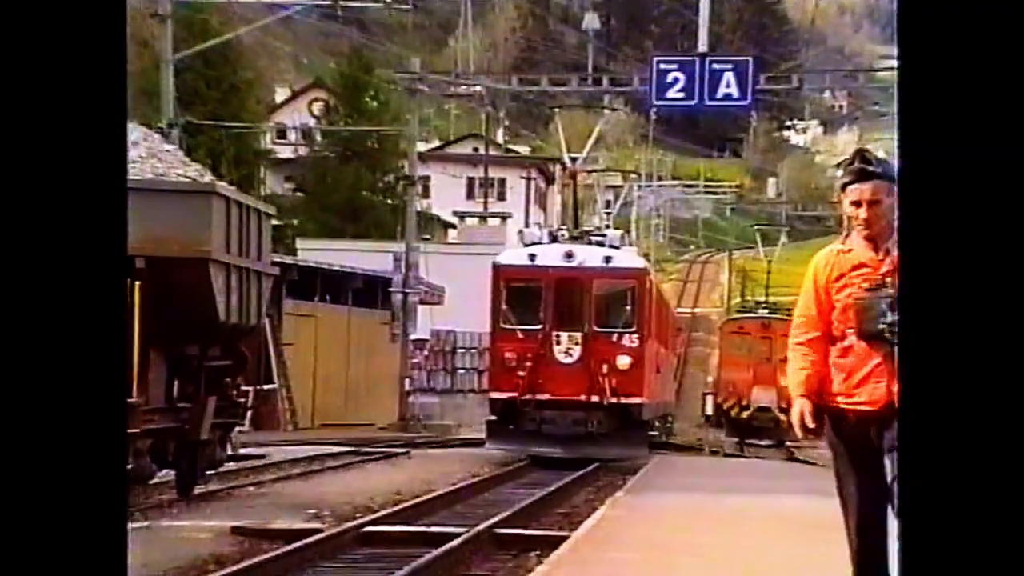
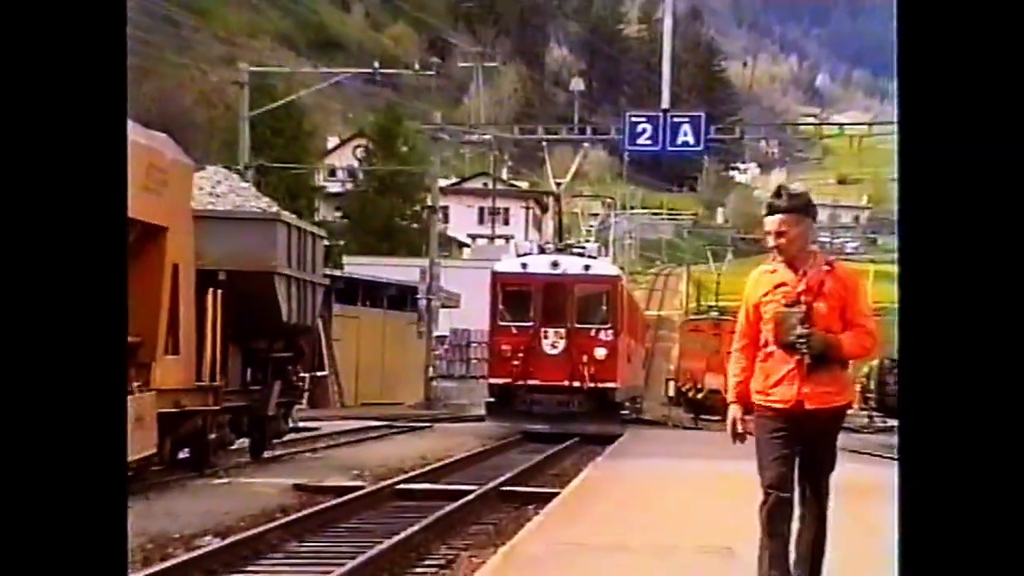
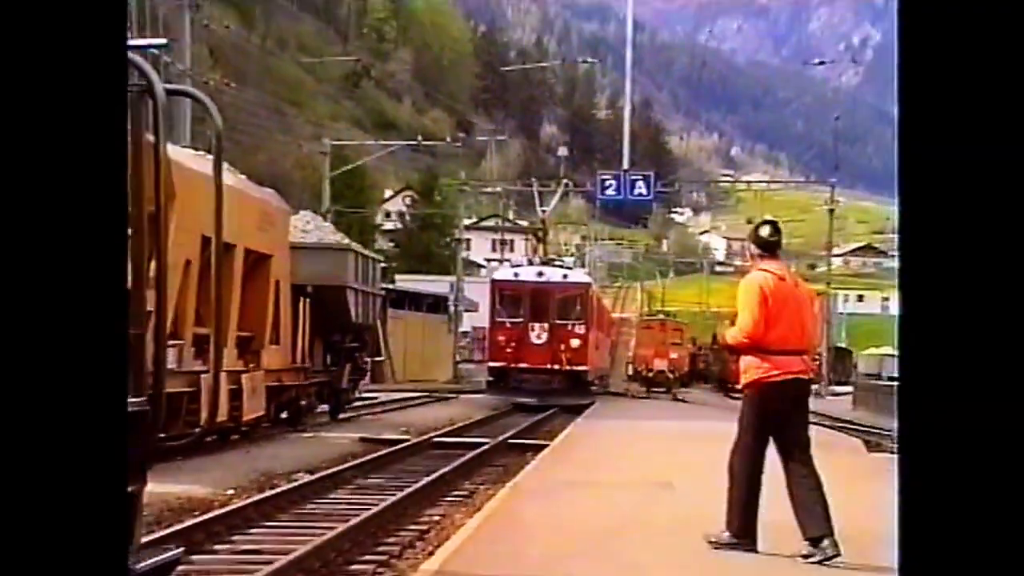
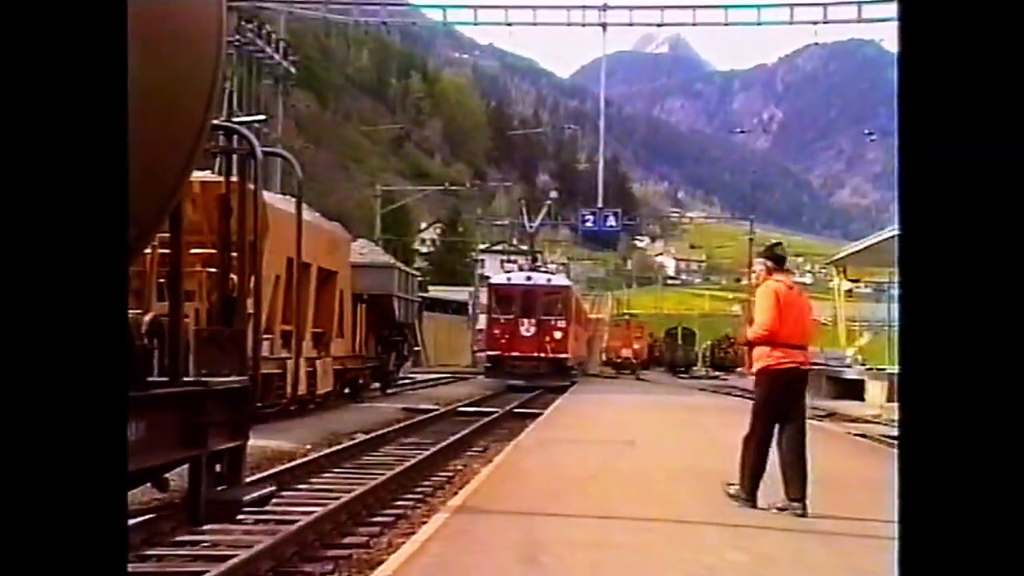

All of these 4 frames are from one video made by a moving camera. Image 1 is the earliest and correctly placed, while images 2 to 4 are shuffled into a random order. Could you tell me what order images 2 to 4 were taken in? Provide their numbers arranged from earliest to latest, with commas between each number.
2, 3, 4
